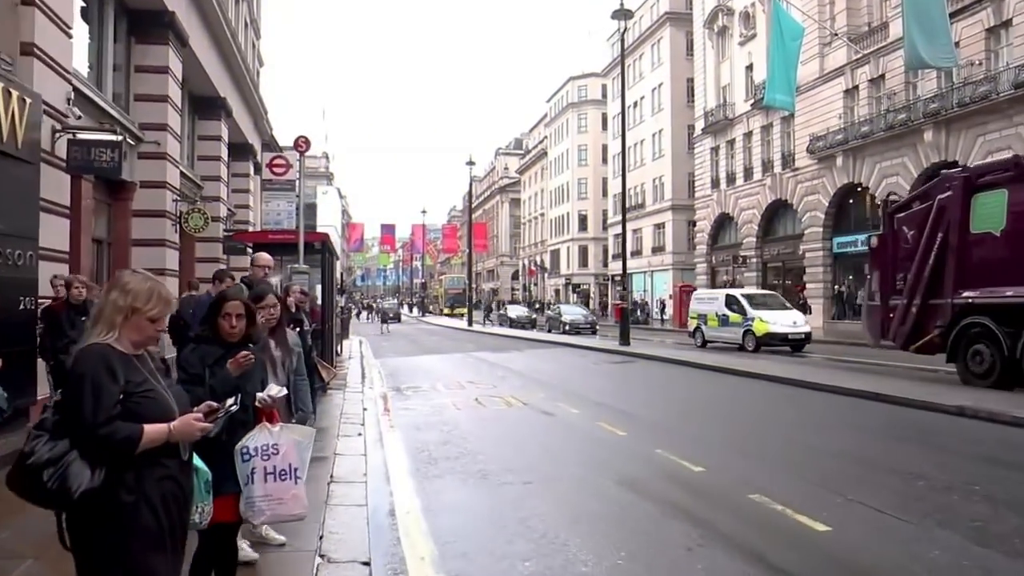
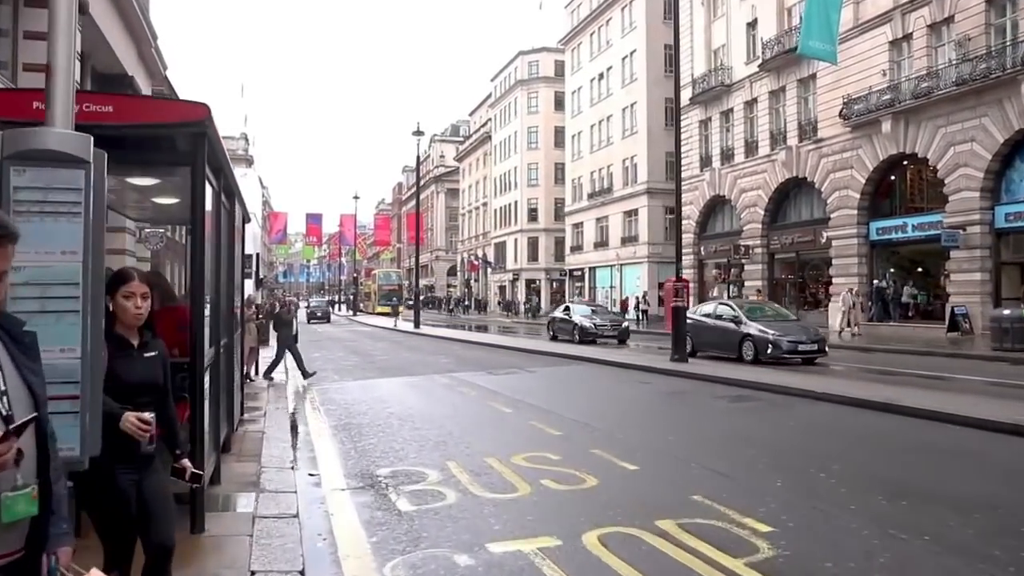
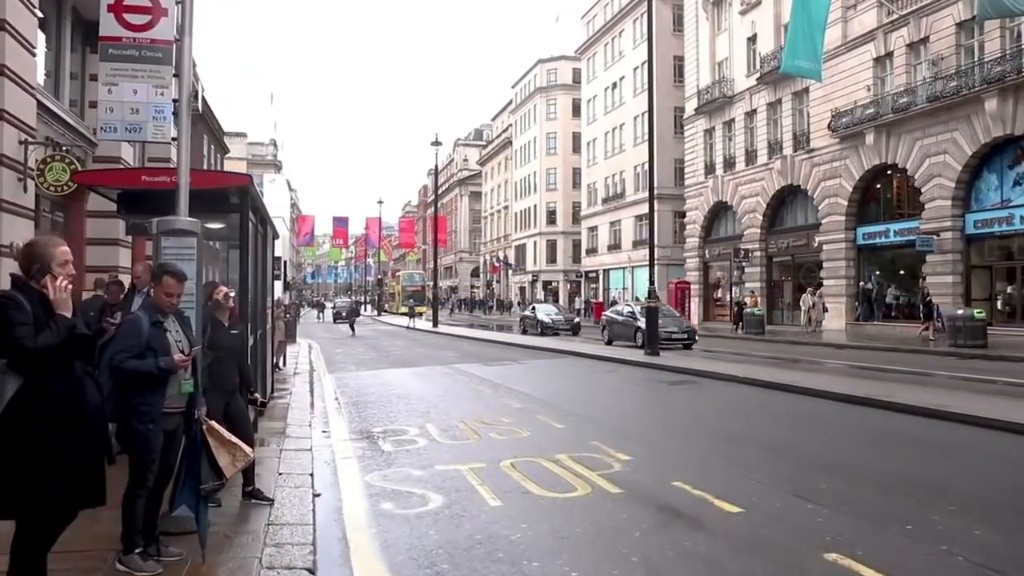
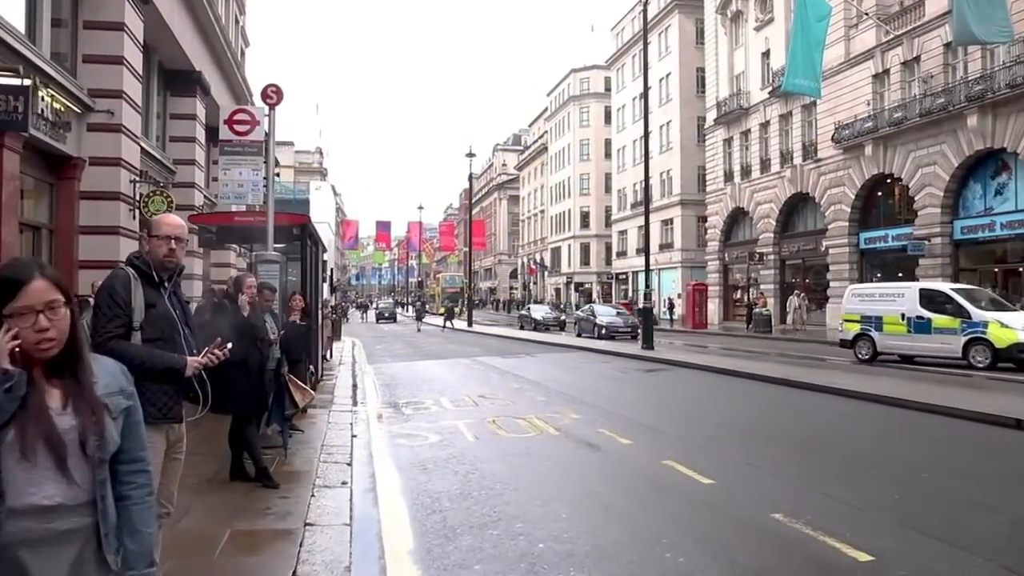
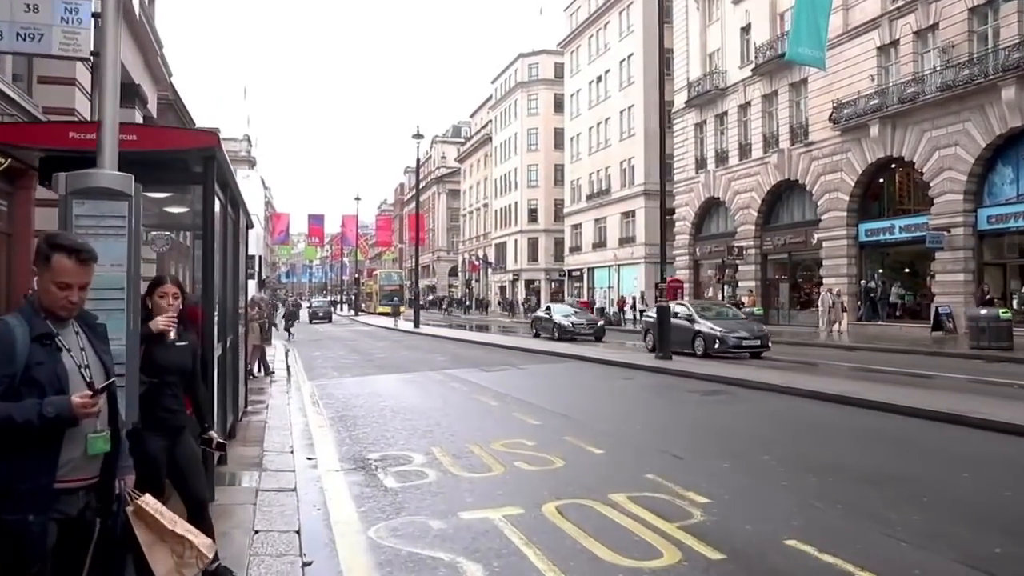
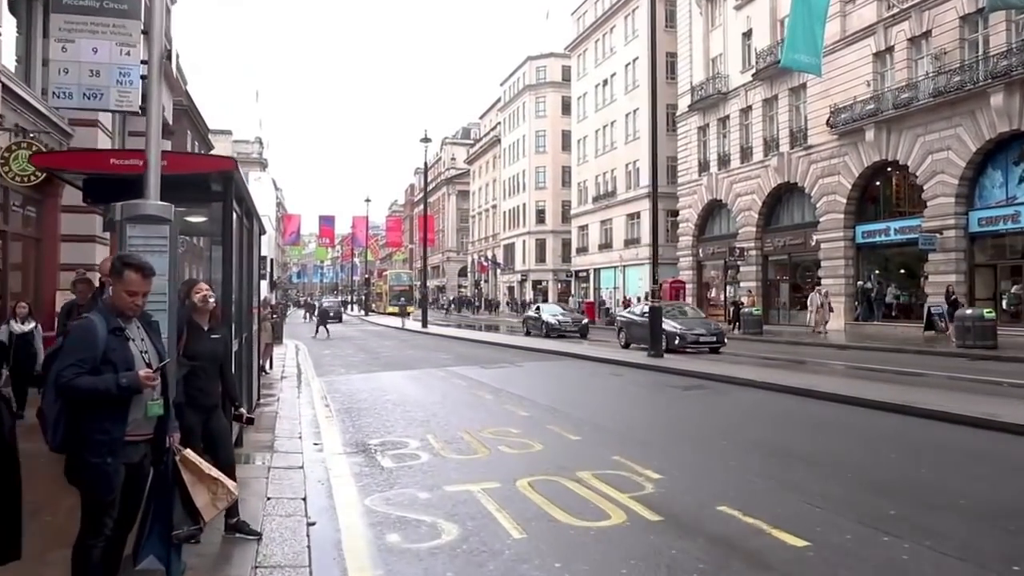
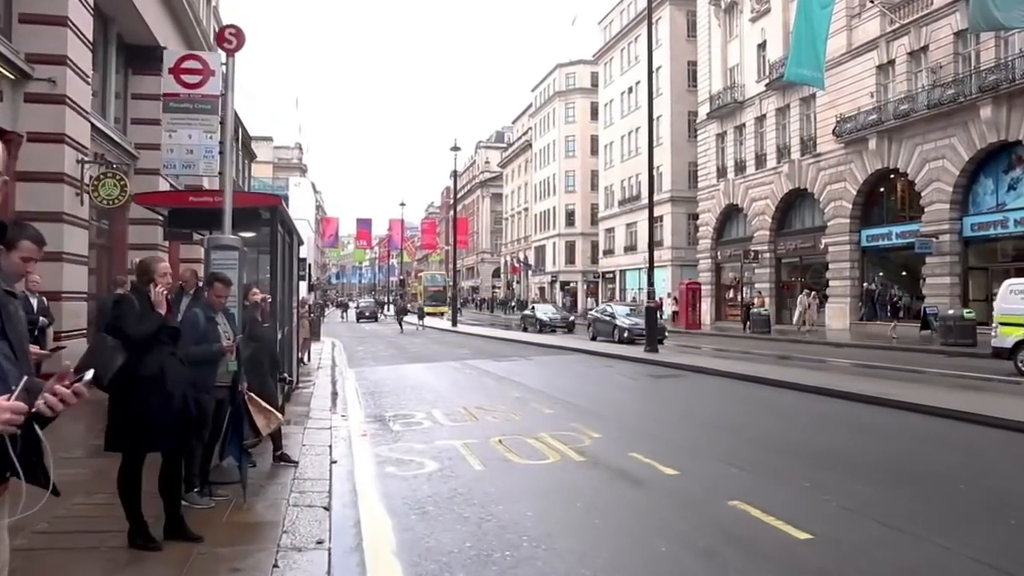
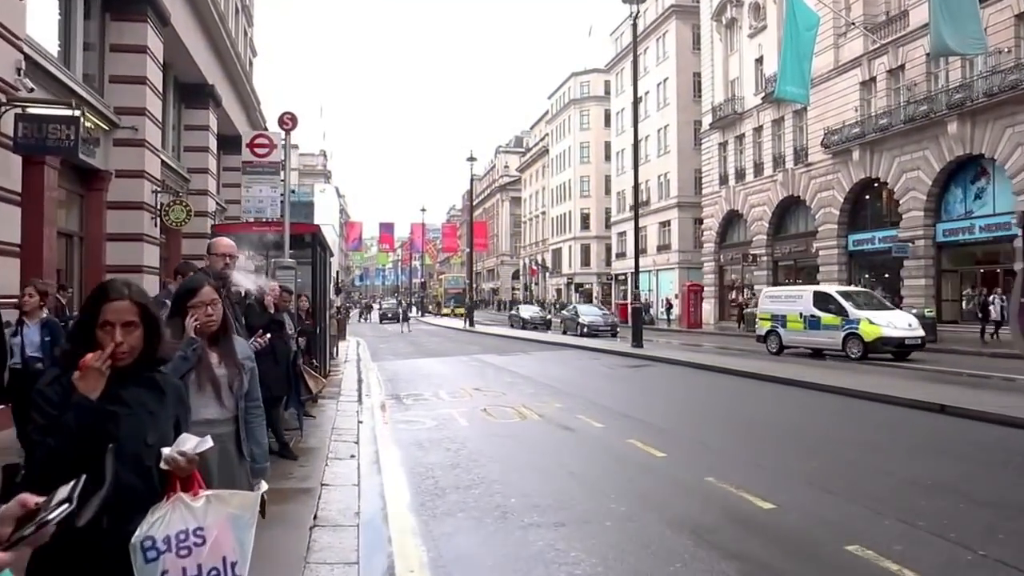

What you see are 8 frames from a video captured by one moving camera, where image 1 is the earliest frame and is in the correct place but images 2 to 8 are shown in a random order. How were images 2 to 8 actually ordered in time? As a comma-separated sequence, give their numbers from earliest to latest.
8, 4, 7, 3, 6, 5, 2
